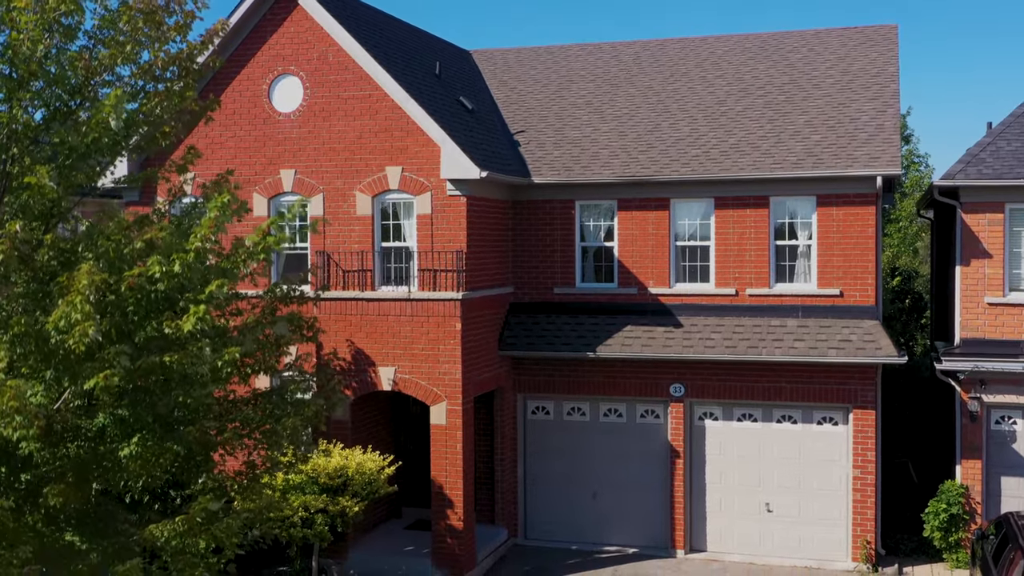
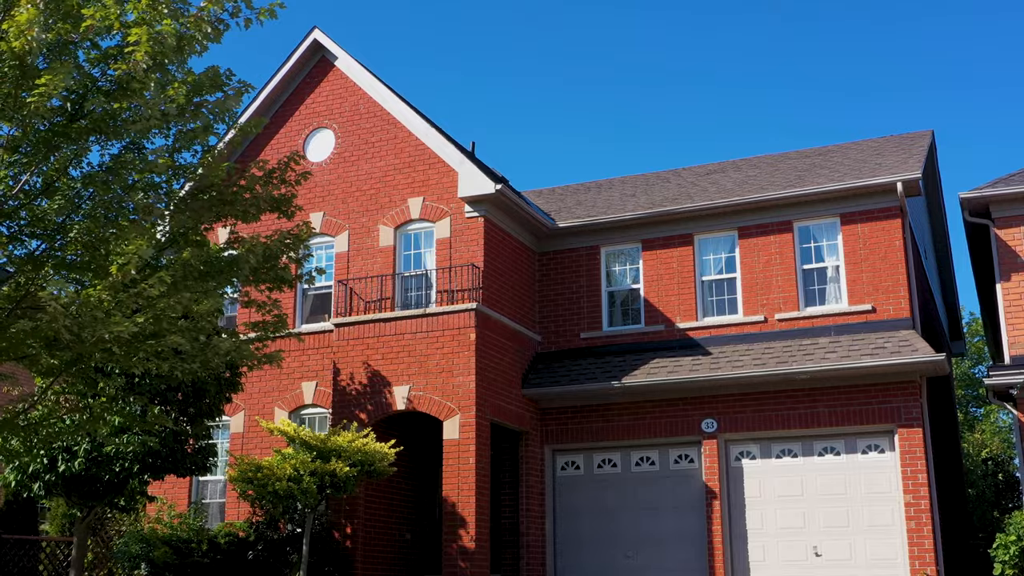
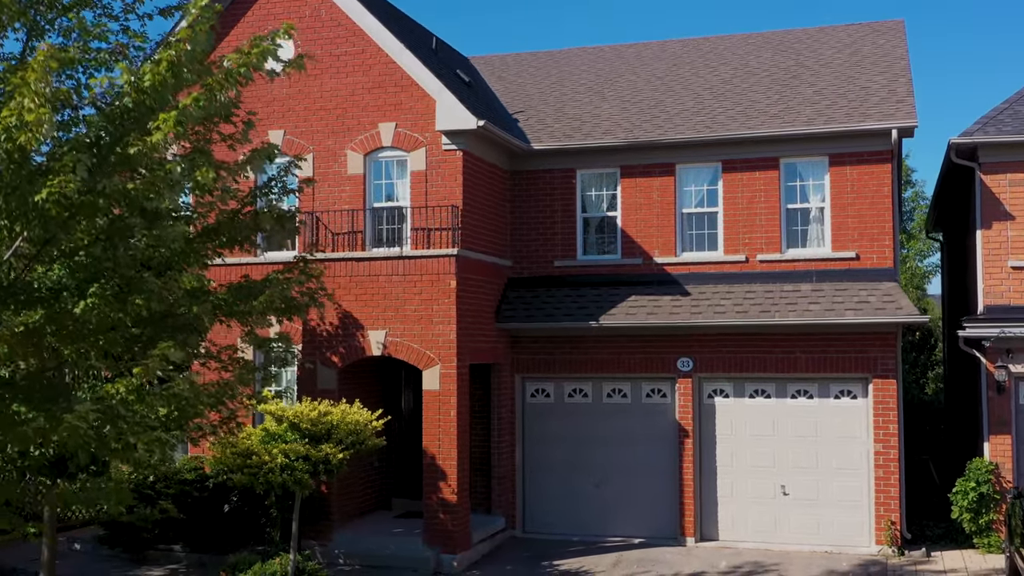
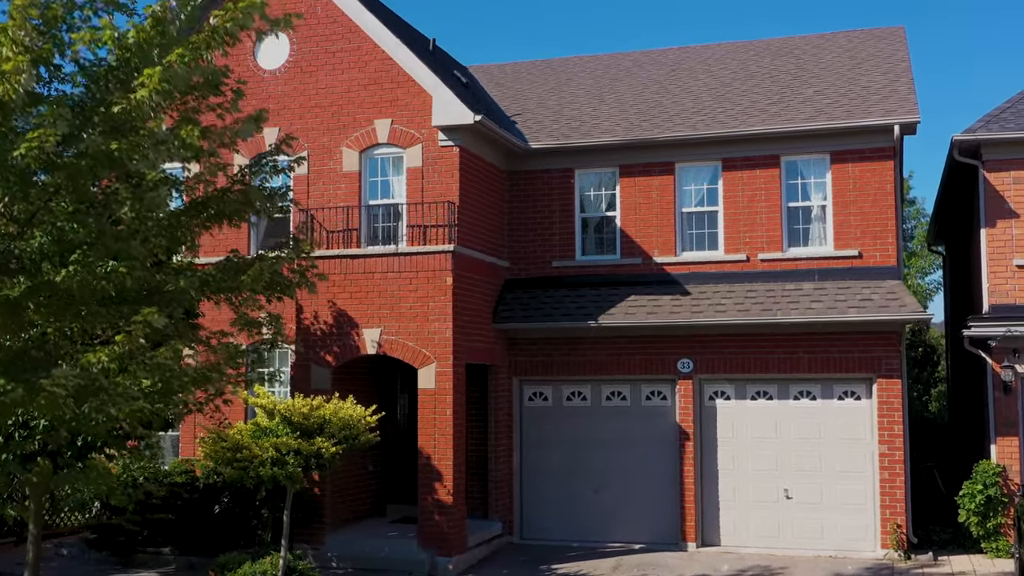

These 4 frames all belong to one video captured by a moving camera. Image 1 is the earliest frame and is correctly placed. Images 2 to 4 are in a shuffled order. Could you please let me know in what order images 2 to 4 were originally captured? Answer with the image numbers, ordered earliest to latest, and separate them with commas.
3, 4, 2
